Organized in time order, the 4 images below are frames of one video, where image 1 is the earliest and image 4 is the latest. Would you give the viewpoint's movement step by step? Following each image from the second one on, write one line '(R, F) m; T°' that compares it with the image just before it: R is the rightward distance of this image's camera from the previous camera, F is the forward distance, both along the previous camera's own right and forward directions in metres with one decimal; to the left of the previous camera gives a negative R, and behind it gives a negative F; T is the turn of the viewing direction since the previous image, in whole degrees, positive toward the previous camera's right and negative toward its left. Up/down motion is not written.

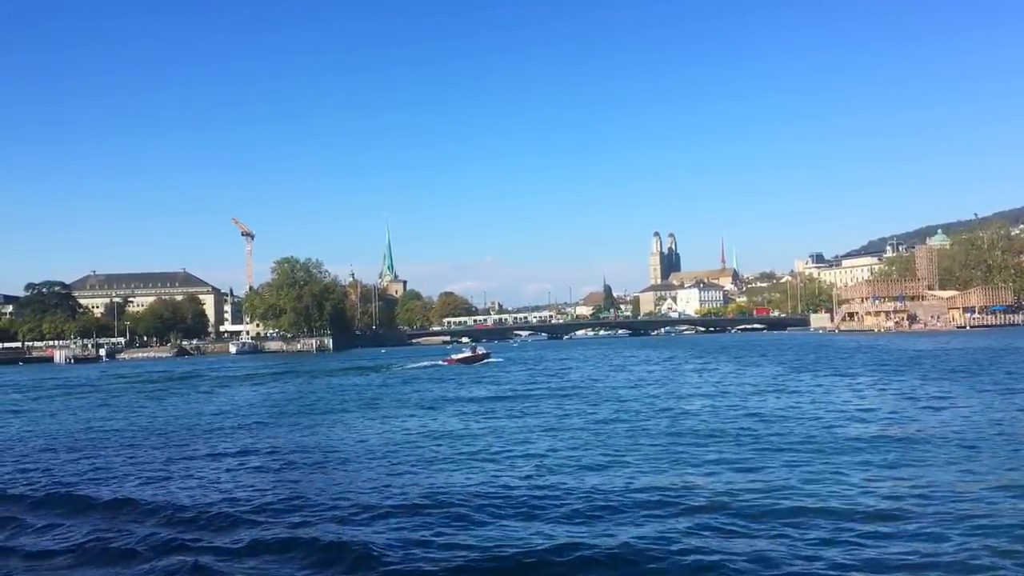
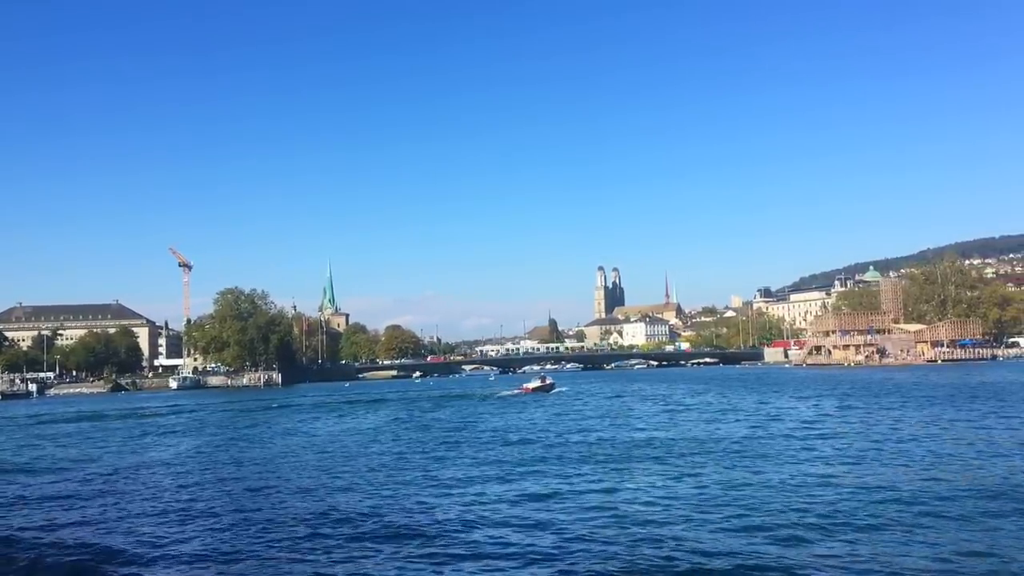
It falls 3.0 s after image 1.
(-1.3, +1.9) m; +4°
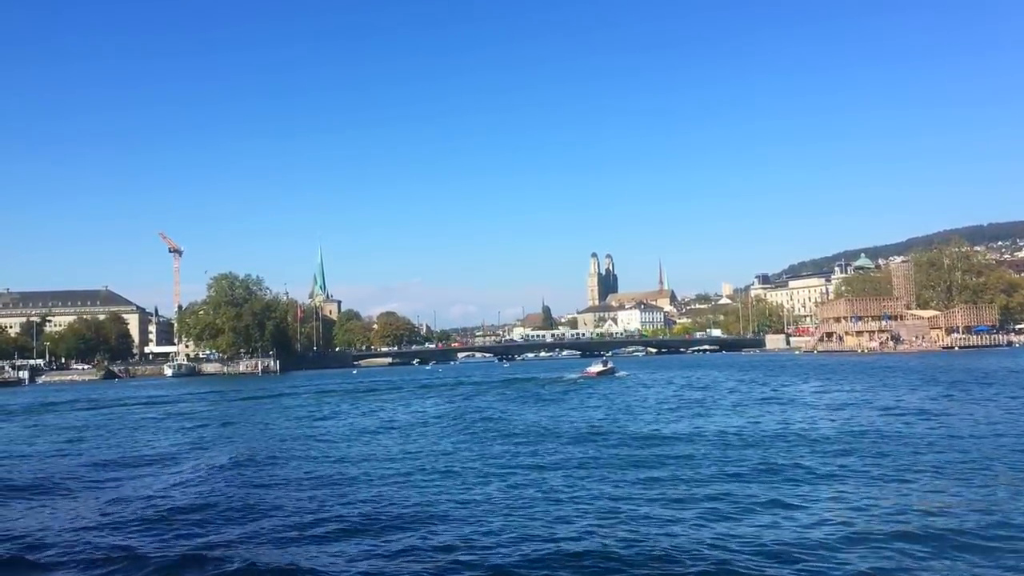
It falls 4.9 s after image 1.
(-0.9, +1.2) m; +1°
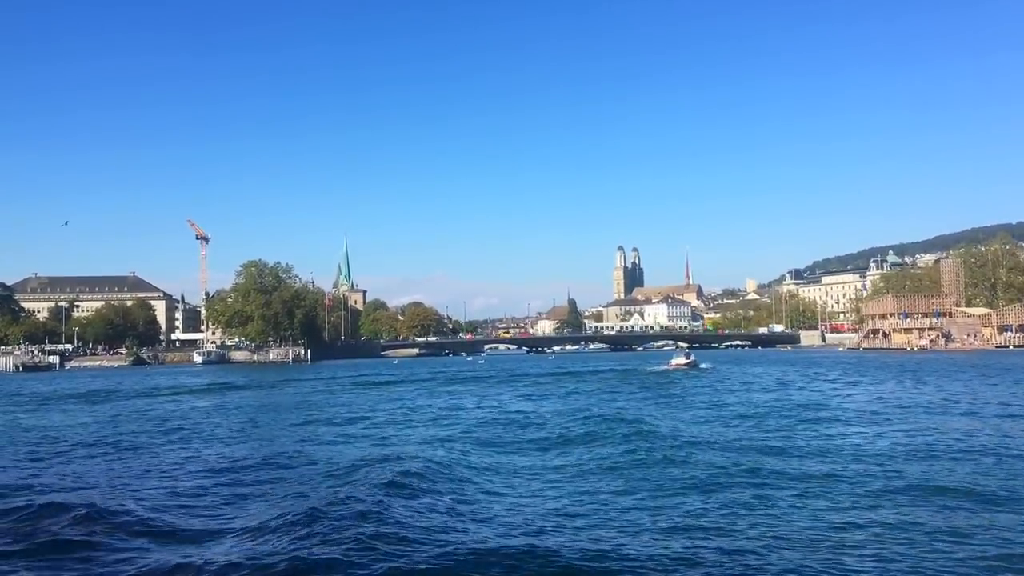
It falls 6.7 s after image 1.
(-0.8, +1.1) m; -1°
